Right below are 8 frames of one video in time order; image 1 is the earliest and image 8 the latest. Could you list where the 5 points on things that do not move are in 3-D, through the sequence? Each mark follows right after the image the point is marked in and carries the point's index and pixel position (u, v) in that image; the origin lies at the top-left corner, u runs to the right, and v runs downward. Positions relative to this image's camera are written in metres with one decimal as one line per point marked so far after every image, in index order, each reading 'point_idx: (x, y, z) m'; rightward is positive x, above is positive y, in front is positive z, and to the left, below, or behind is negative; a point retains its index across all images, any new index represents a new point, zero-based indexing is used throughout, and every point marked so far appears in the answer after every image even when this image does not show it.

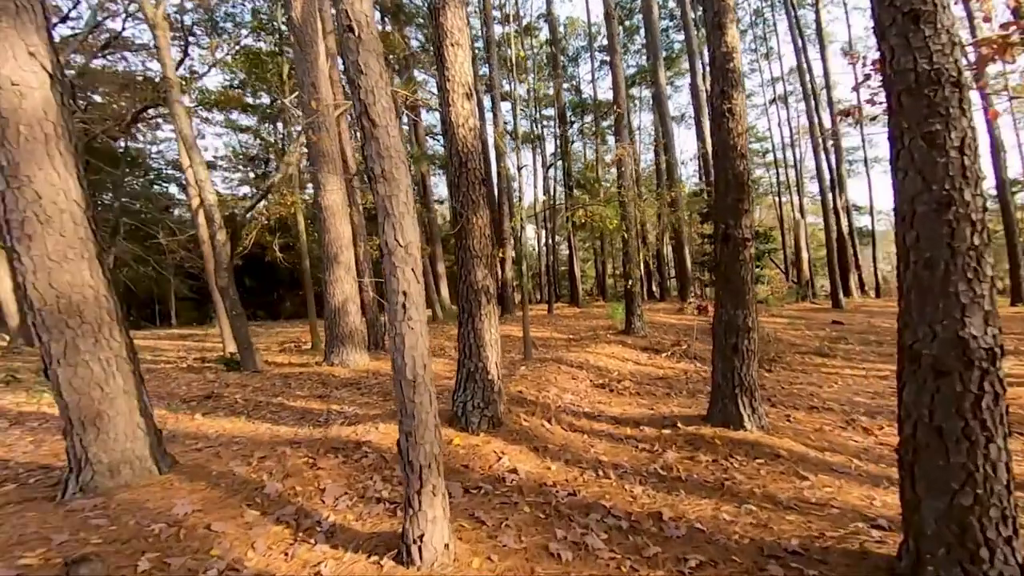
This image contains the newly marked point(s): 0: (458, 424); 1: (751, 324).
0: (-0.5, -1.2, +5.7) m
1: (+2.0, -0.3, +5.5) m
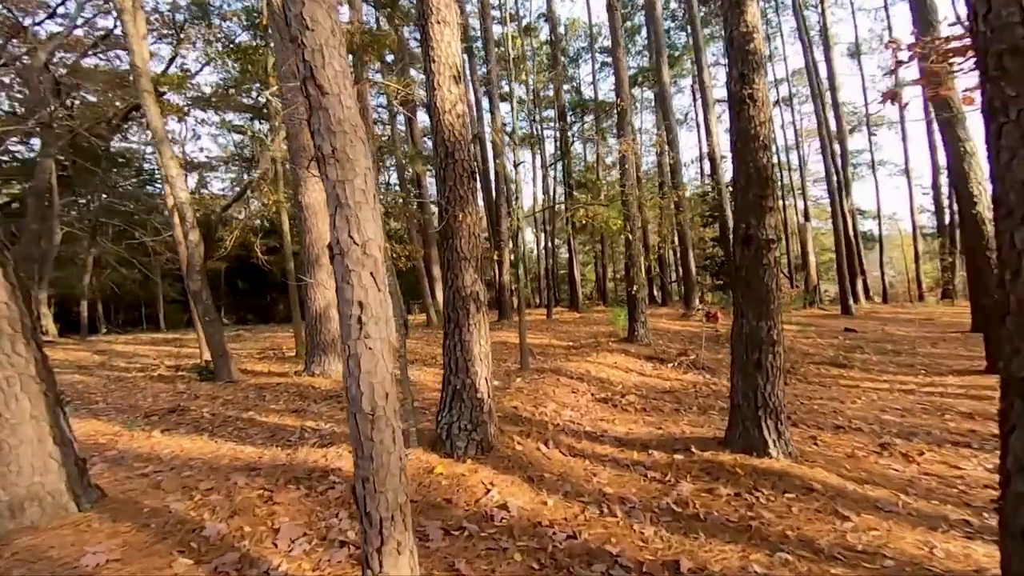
0: (-0.5, -1.3, +5.0) m
1: (+2.0, -0.4, +4.8) m
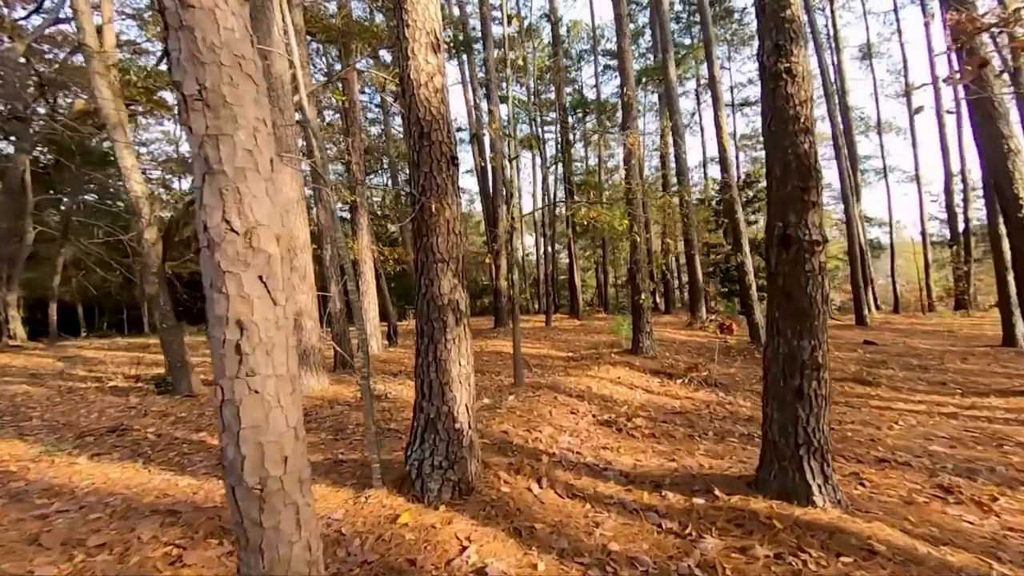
0: (-0.6, -1.3, +4.1) m
1: (+1.9, -0.4, +3.9) m
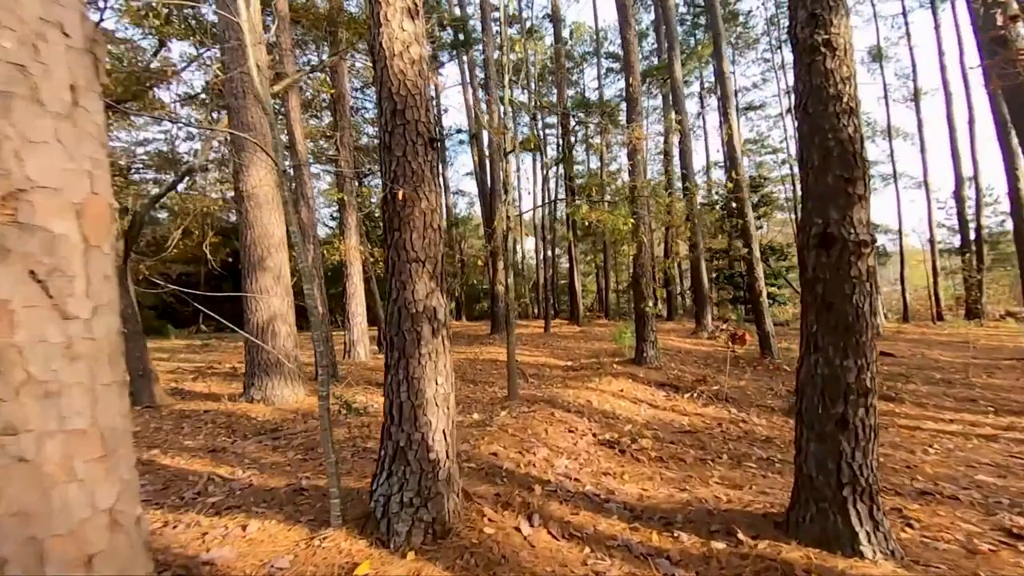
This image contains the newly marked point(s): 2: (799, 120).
0: (-0.7, -1.3, +3.5) m
1: (+1.8, -0.5, +3.3) m
2: (+1.6, +1.0, +3.7) m
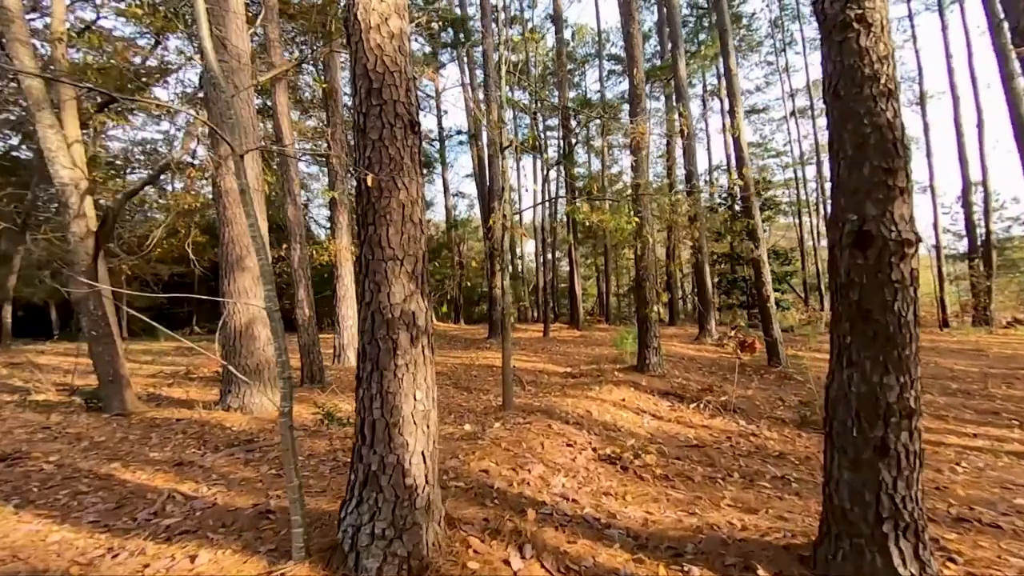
0: (-0.8, -1.3, +3.0) m
1: (+1.7, -0.5, +2.8) m
2: (+1.6, +0.9, +3.3) m
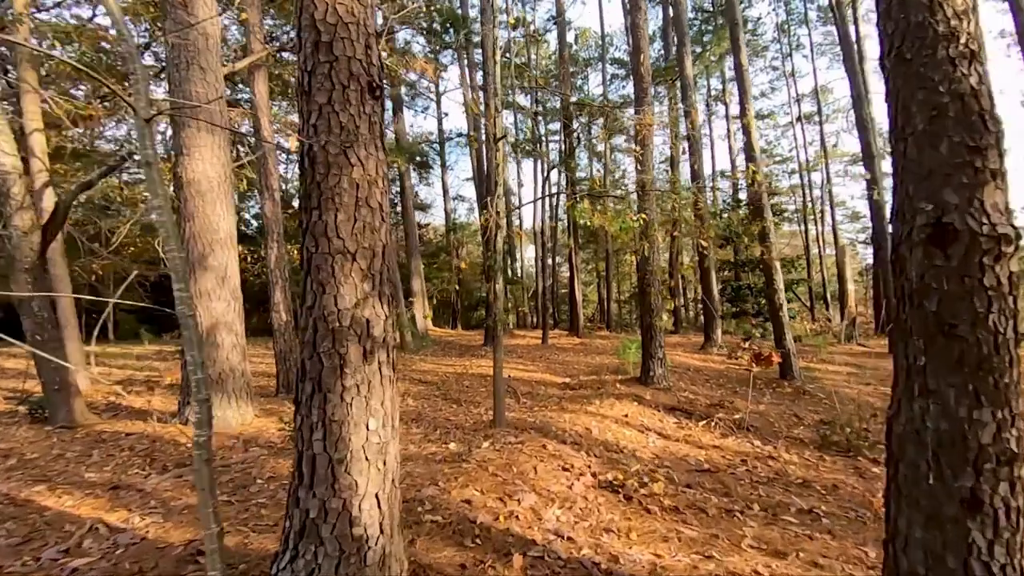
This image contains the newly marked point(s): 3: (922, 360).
0: (-0.9, -1.3, +2.4) m
1: (+1.7, -0.5, +2.2) m
2: (+1.5, +0.9, +2.6) m
3: (+1.5, -0.2, +2.3) m
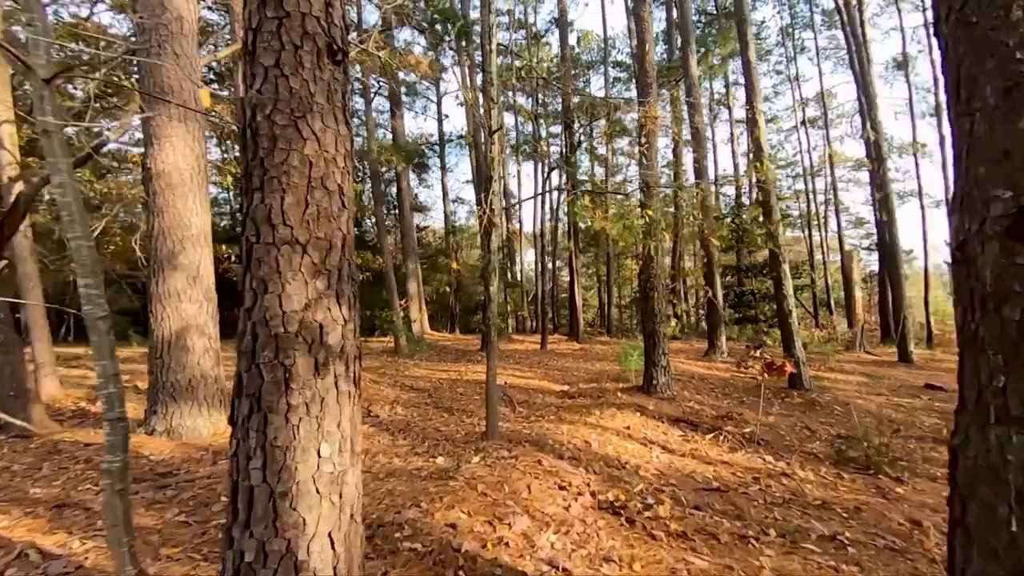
0: (-0.9, -1.3, +1.9) m
1: (+1.6, -0.5, +1.7) m
2: (+1.5, +0.9, +2.2) m
3: (+1.4, -0.2, +1.9) m
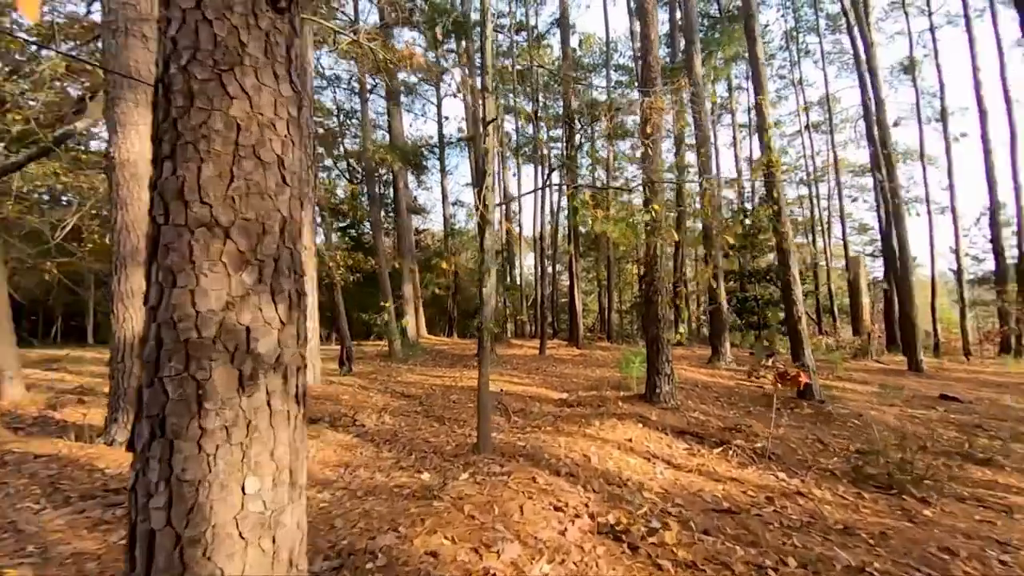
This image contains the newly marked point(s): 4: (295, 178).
0: (-1.0, -1.3, +1.5) m
1: (+1.6, -0.5, +1.3) m
2: (+1.4, +0.9, +1.8) m
3: (+1.3, -0.2, +1.5) m
4: (-0.6, +0.3, +1.8) m
